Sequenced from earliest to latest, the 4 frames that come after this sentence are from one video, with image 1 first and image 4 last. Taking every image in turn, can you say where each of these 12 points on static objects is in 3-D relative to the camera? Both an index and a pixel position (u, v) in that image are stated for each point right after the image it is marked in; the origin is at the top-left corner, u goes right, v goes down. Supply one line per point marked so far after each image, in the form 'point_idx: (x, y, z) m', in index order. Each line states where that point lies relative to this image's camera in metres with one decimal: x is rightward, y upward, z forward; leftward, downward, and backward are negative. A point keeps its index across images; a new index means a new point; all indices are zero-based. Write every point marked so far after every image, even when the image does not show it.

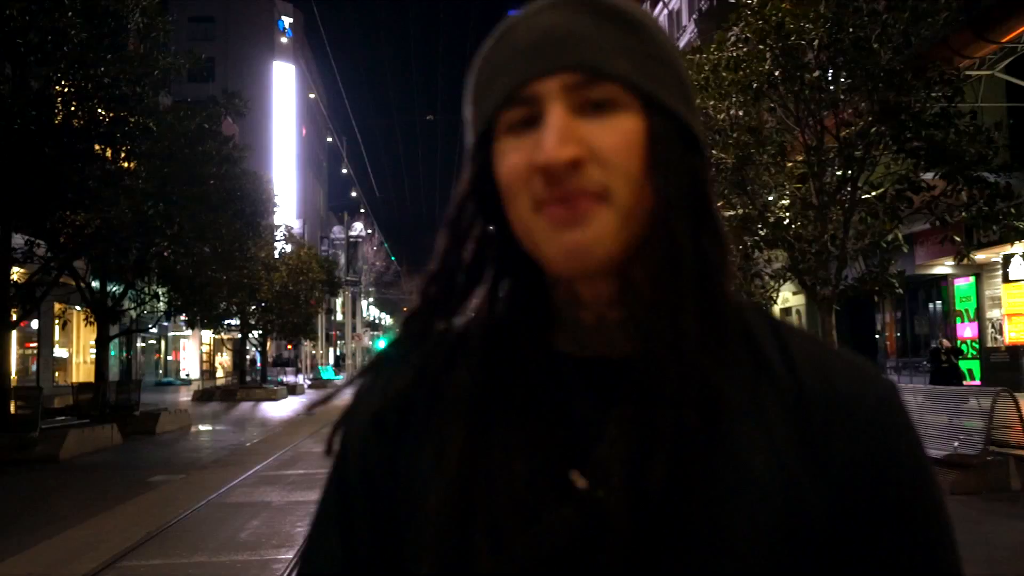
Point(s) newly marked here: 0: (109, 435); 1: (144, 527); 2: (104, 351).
0: (-6.6, -2.4, +16.4) m
1: (-3.1, -2.0, +8.5) m
2: (-8.1, -1.3, +19.7) m
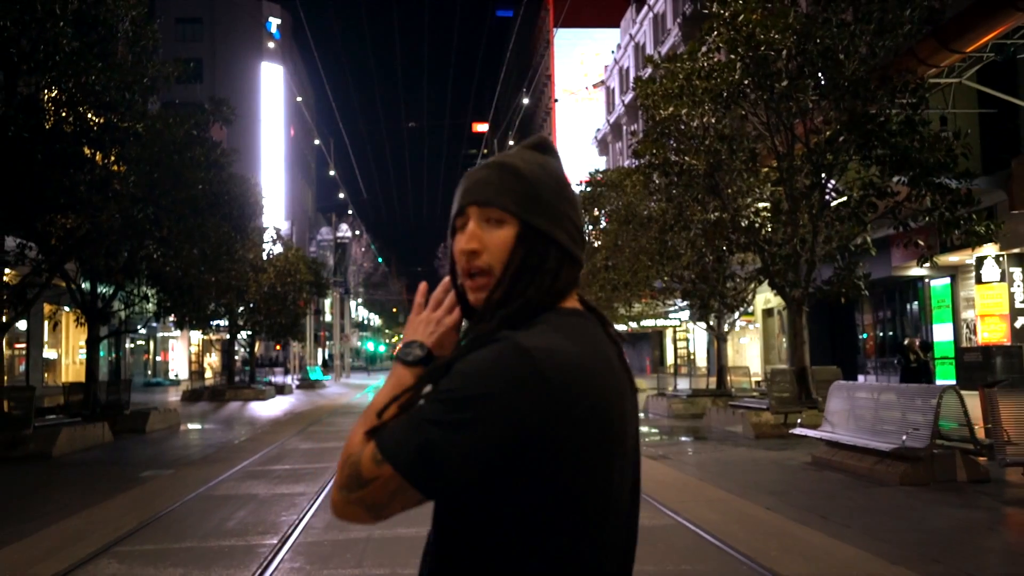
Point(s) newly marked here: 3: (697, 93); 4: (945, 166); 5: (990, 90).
0: (-6.9, -2.4, +16.8) m
1: (-3.4, -2.0, +8.9) m
2: (-8.4, -1.3, +20.1) m
3: (+3.0, +3.2, +16.1) m
4: (+6.4, +1.8, +15.0) m
5: (+9.5, +3.9, +19.8) m
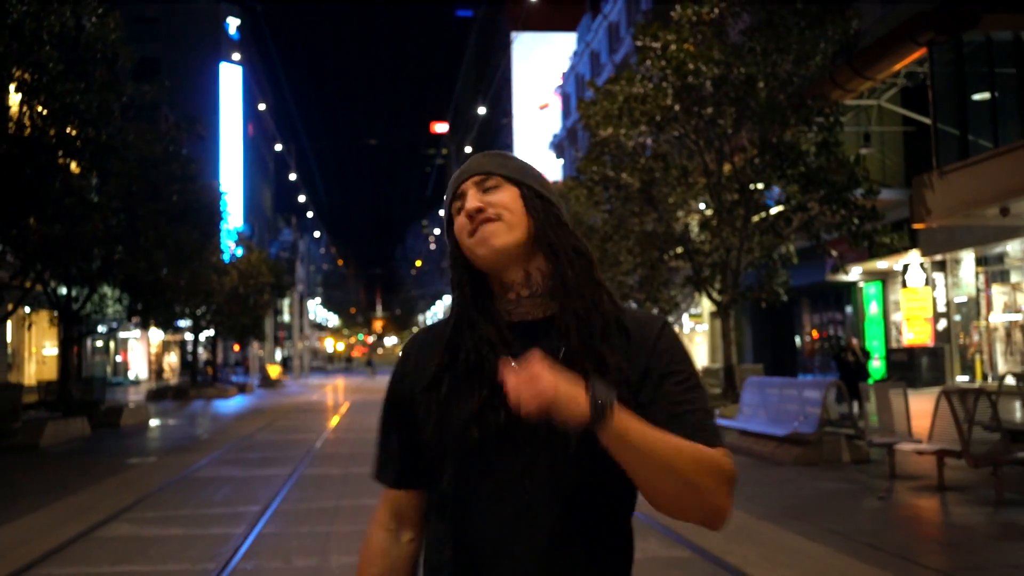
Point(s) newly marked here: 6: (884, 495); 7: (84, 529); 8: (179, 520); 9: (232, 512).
0: (-7.8, -2.5, +17.9) m
1: (-3.9, -2.1, +10.2) m
2: (-9.4, -1.4, +21.2) m
3: (+2.2, +3.1, +17.7) m
4: (+5.6, +1.7, +16.7) m
5: (+8.6, +3.8, +21.6) m
6: (+3.5, -1.9, +9.3) m
7: (-3.5, -2.0, +8.0) m
8: (-2.8, -2.0, +8.4) m
9: (-2.4, -2.0, +8.7) m
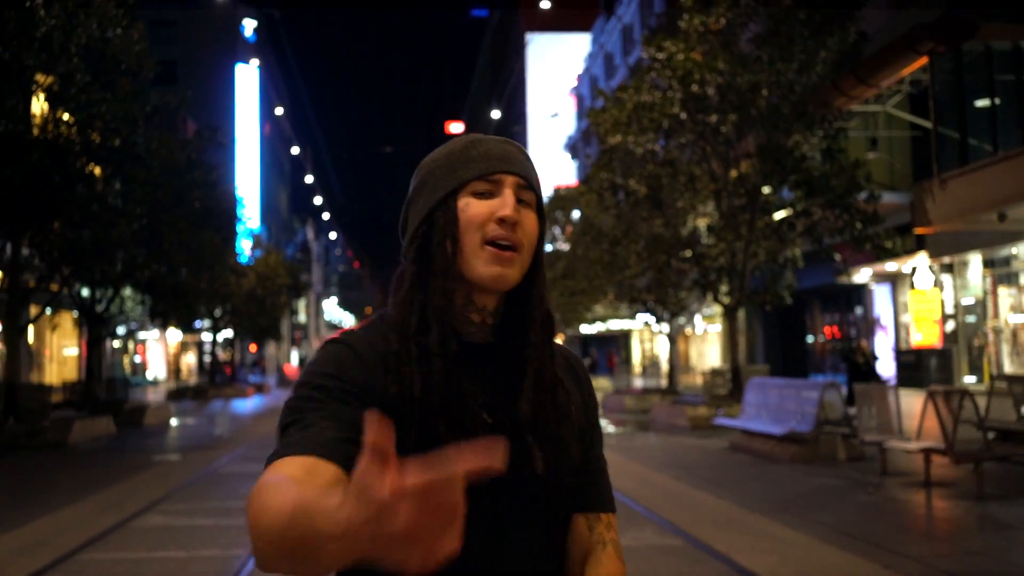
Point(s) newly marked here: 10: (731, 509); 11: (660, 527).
0: (-7.6, -2.6, +18.5) m
1: (-3.8, -2.2, +10.8) m
2: (-9.2, -1.4, +21.8) m
3: (+2.4, +3.0, +18.1) m
4: (+5.8, +1.7, +17.1) m
5: (+8.8, +3.8, +22.0) m
6: (+3.5, -2.0, +9.7) m
7: (-3.4, -2.0, +8.6) m
8: (-2.7, -2.0, +8.9) m
9: (-2.4, -2.0, +9.2) m
10: (+2.0, -2.0, +9.0) m
11: (+1.3, -2.0, +8.4) m
